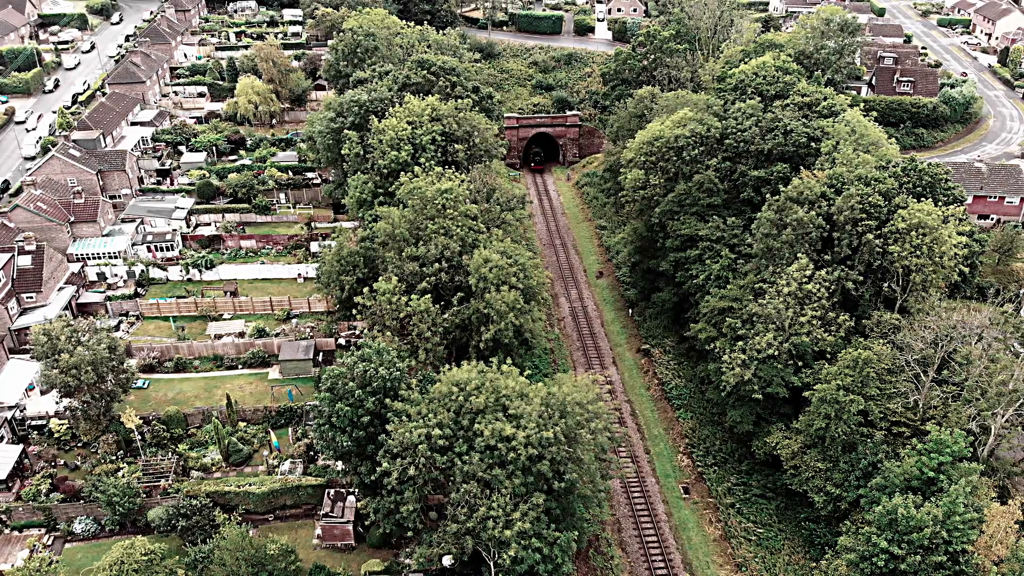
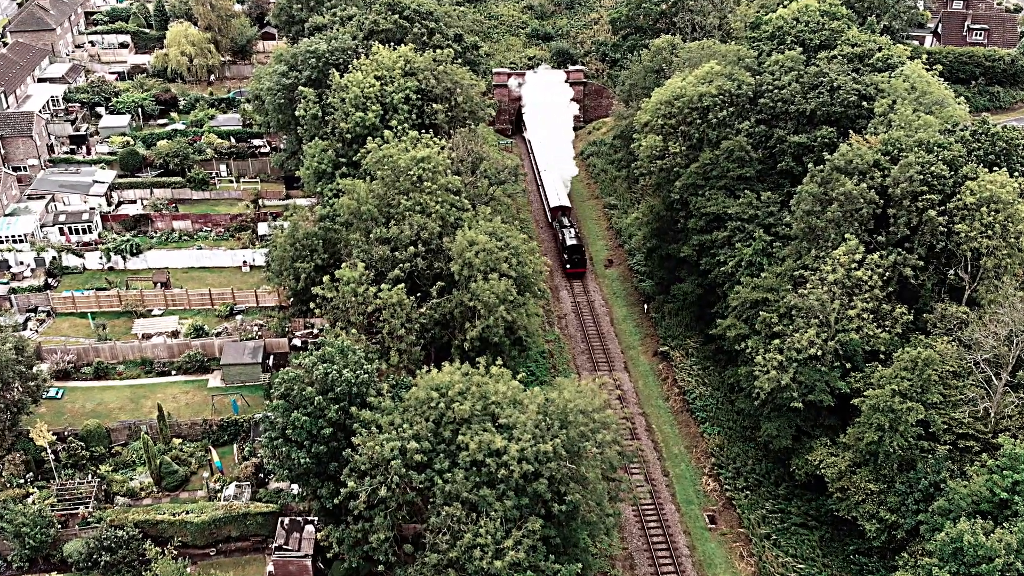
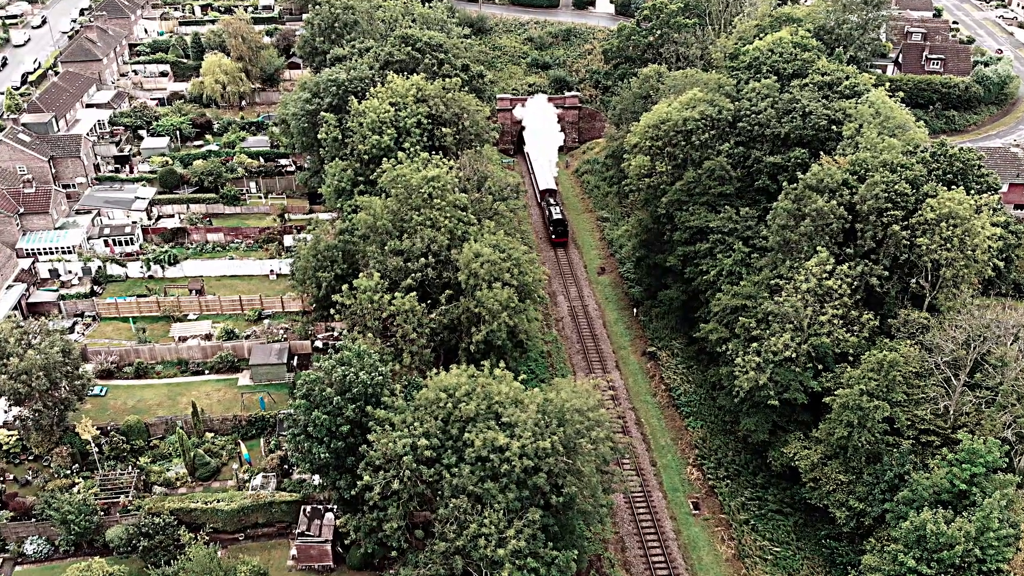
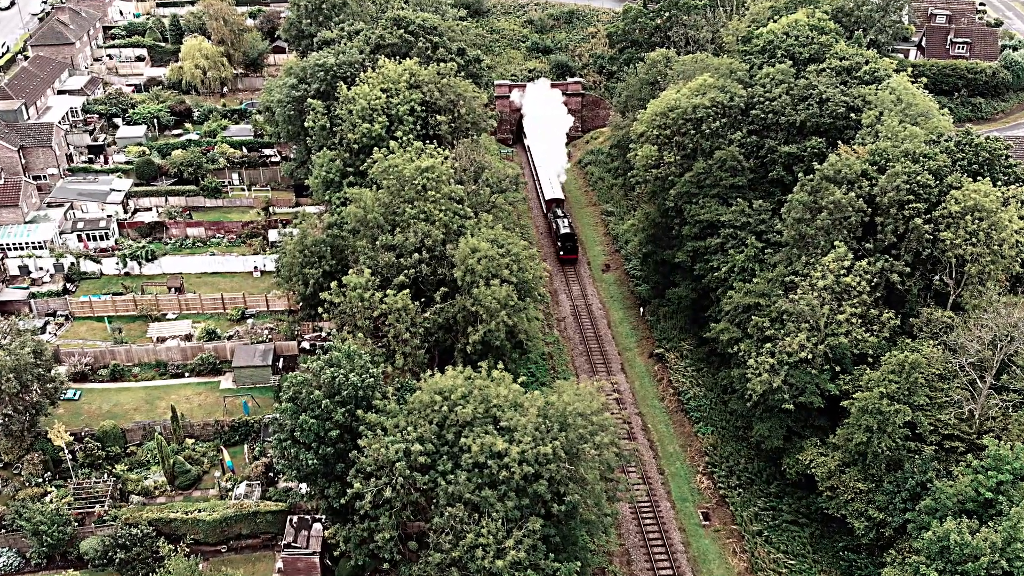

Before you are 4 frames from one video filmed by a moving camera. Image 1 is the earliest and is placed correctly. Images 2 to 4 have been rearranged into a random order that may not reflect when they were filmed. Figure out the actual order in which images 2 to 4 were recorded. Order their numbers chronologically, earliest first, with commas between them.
3, 4, 2
